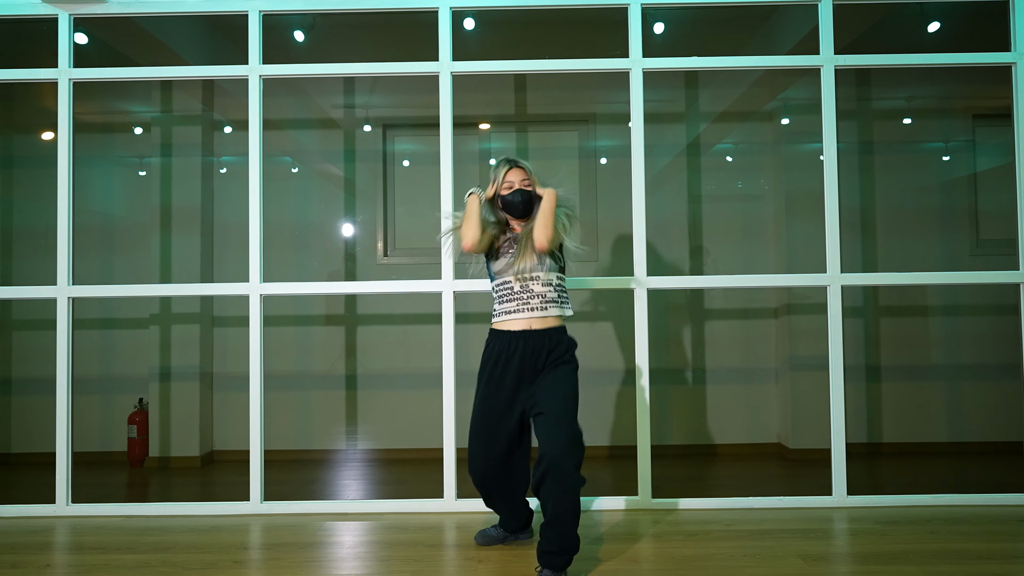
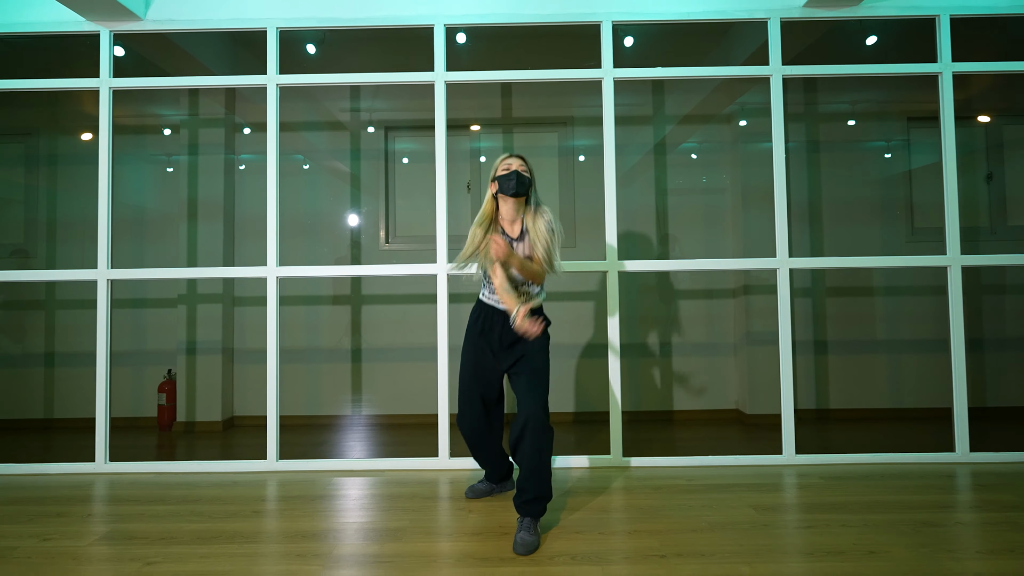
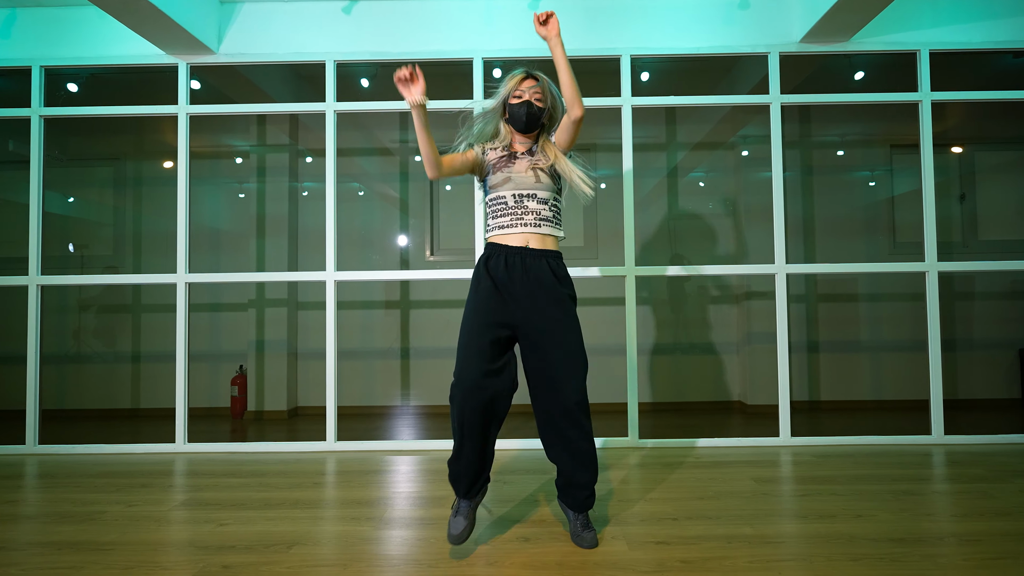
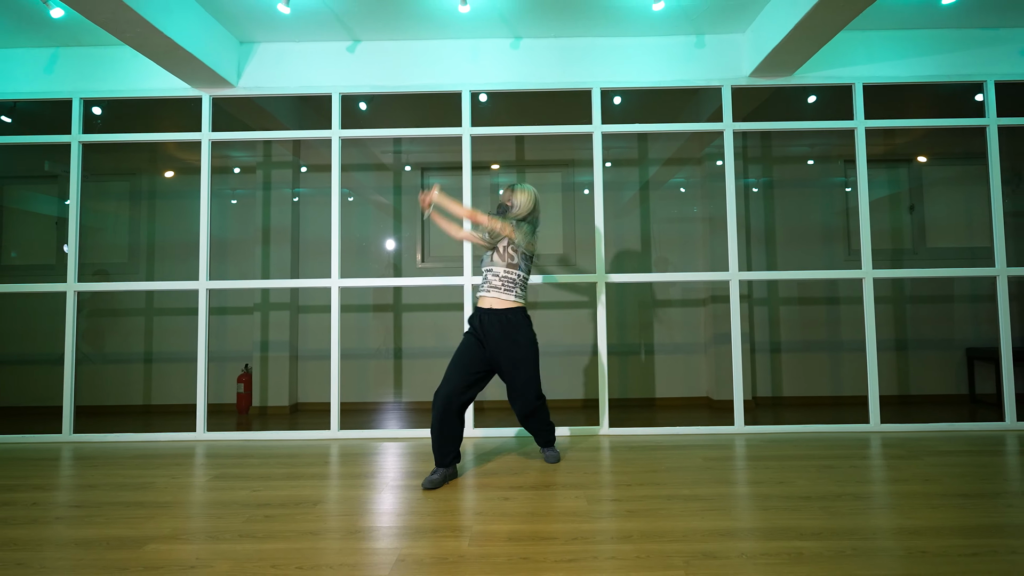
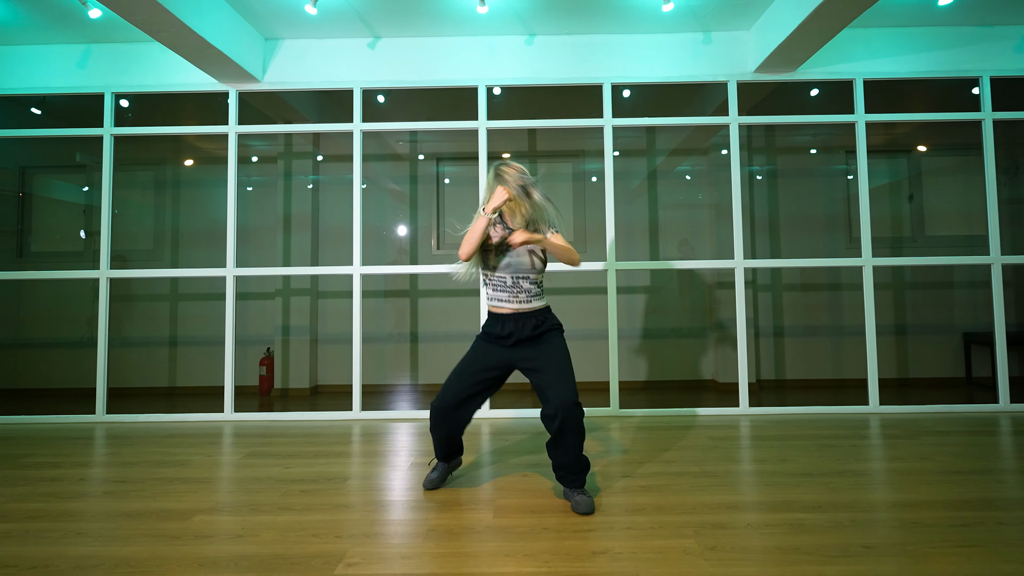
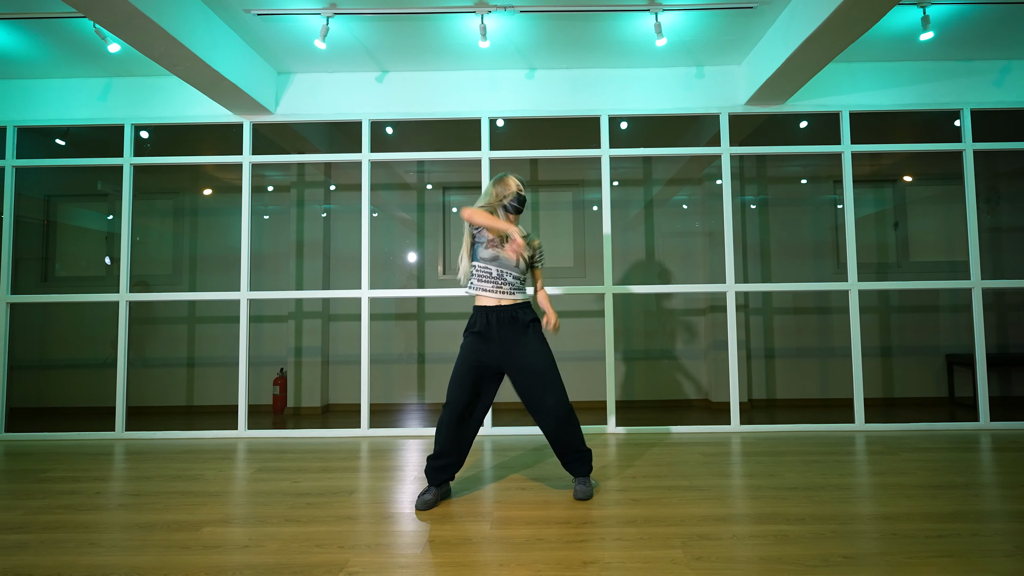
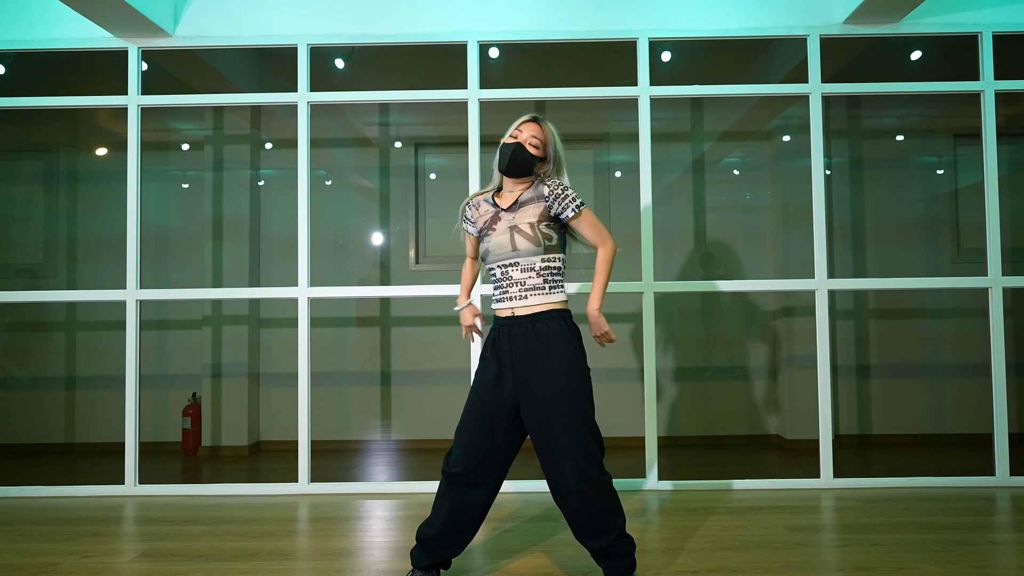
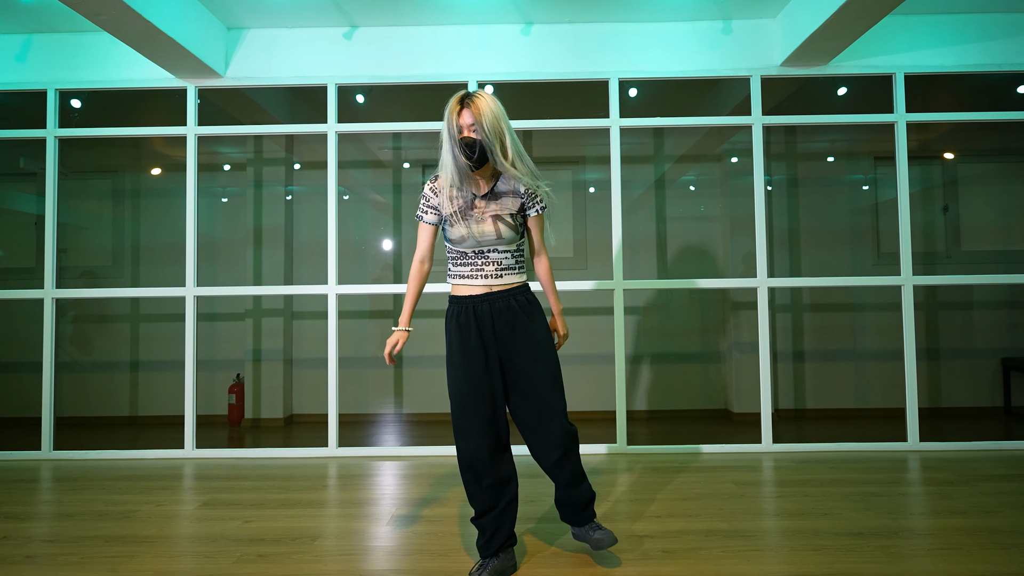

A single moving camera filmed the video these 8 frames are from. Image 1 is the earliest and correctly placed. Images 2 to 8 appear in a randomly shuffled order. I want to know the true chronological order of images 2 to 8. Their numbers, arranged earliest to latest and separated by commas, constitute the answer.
2, 4, 3, 6, 7, 5, 8
